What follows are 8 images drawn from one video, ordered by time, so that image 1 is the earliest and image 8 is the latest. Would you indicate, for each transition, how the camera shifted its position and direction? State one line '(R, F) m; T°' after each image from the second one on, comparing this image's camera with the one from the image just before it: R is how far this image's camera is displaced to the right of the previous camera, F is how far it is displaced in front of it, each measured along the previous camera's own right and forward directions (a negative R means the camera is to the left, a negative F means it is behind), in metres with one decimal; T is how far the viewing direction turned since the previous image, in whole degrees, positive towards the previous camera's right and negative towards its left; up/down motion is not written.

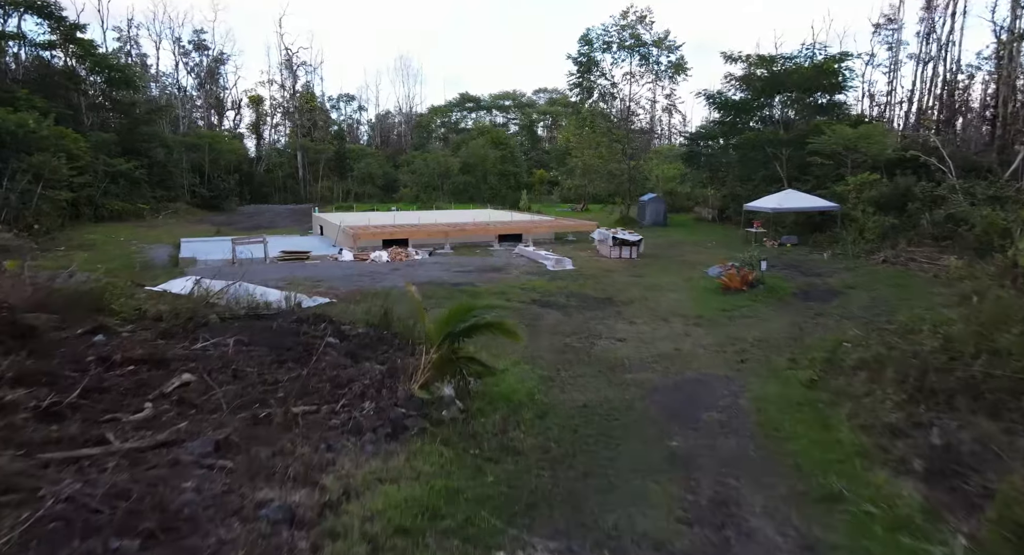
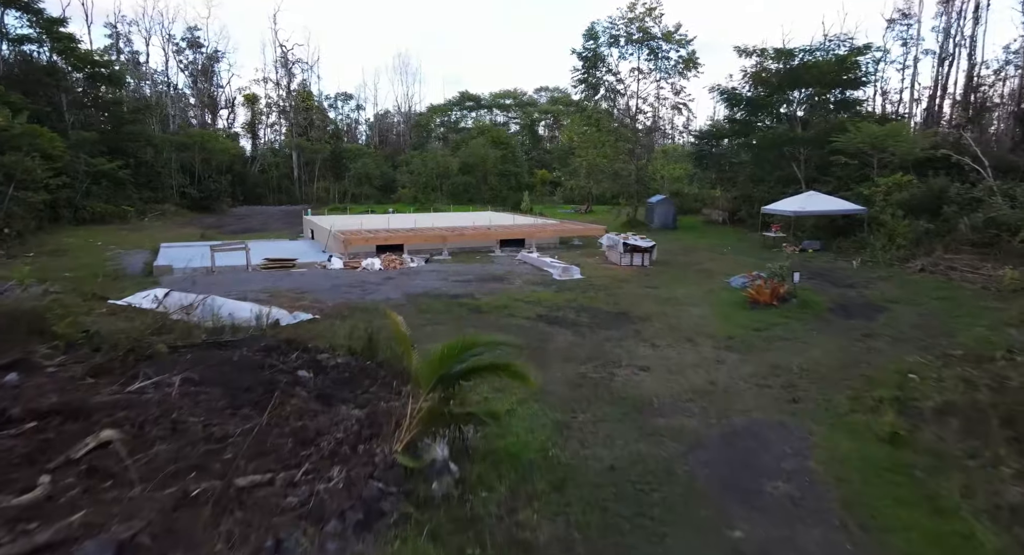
(-0.1, +0.8) m; 0°
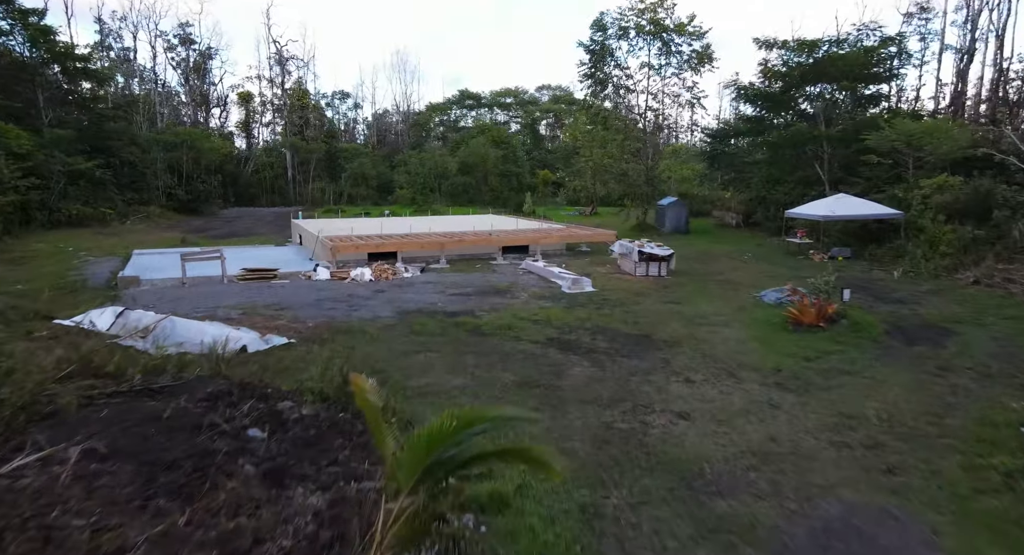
(-0.1, +1.0) m; 0°
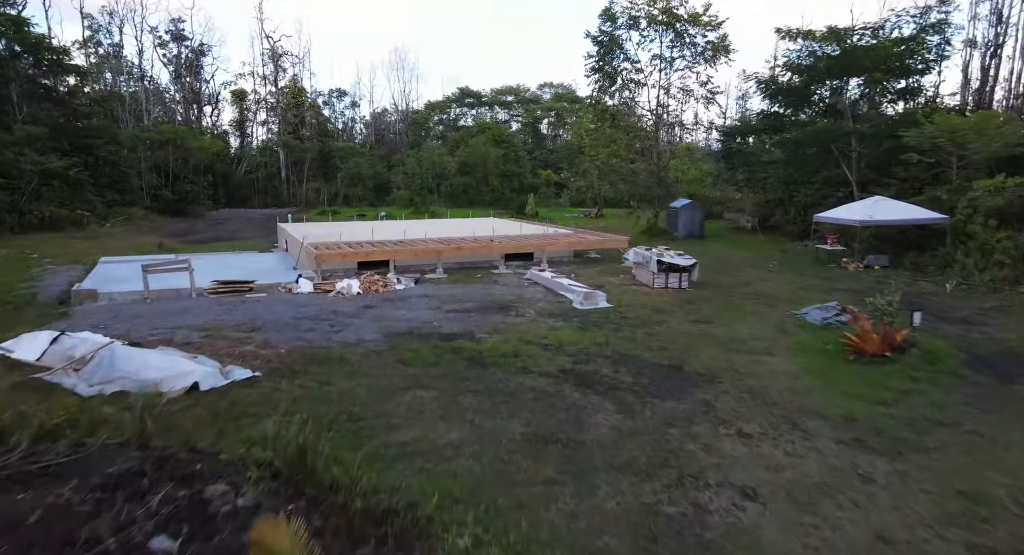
(-0.1, +1.0) m; 0°
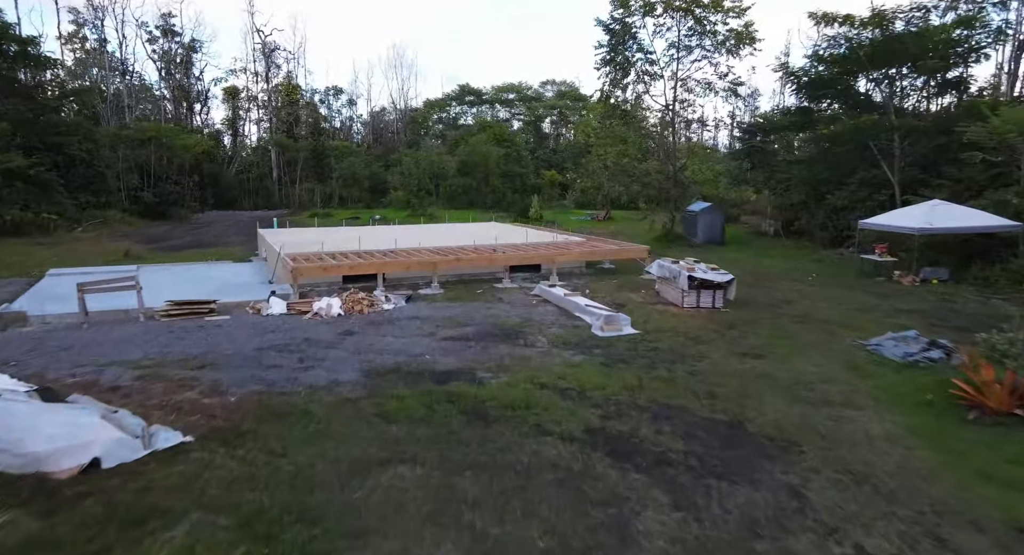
(-0.1, +1.2) m; 0°
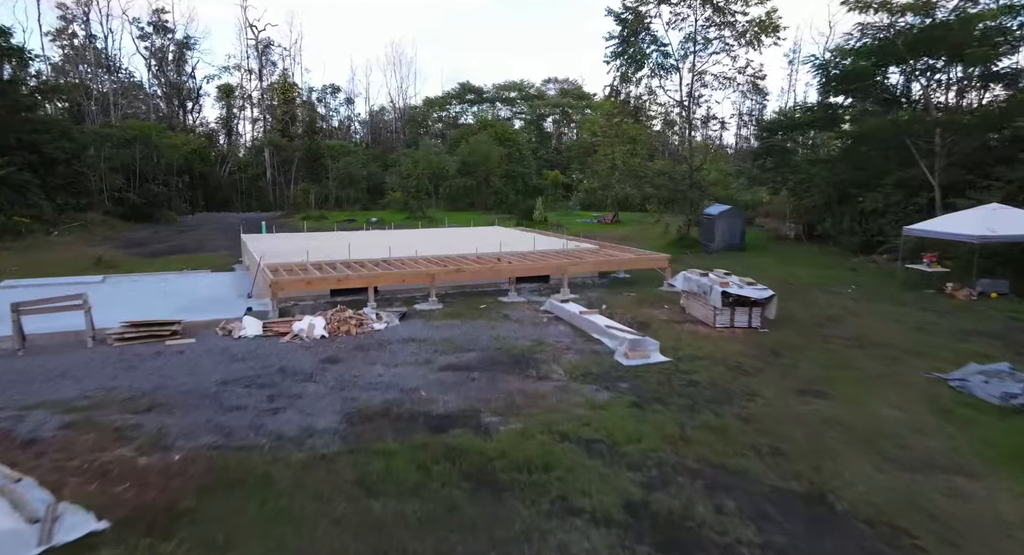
(-0.1, +0.9) m; 0°
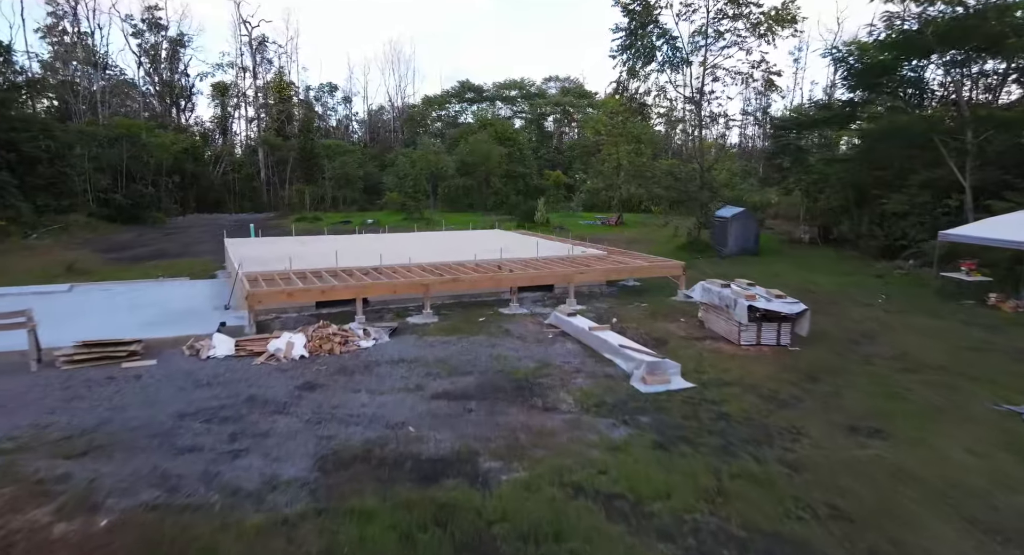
(0.0, +0.7) m; 0°
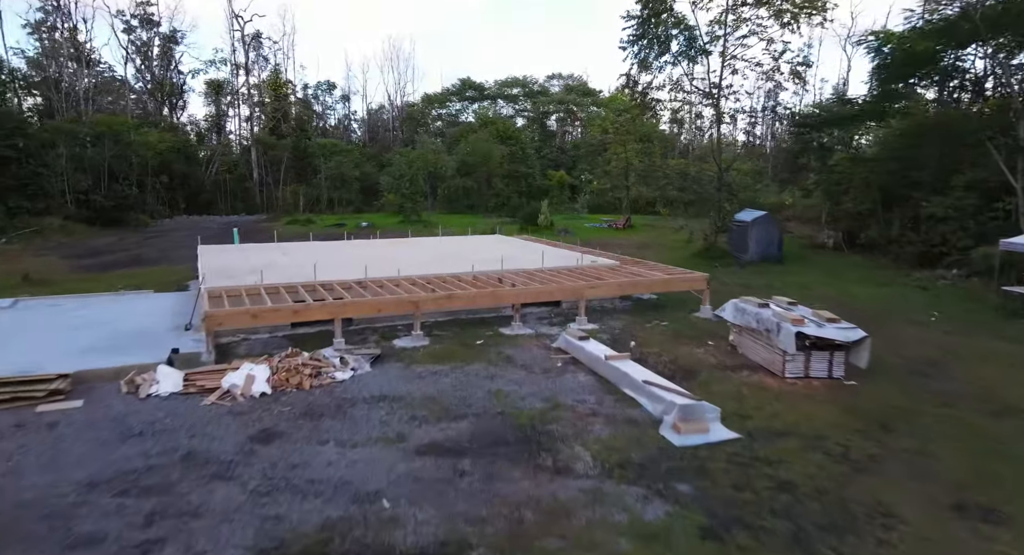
(0.0, +0.9) m; 0°
